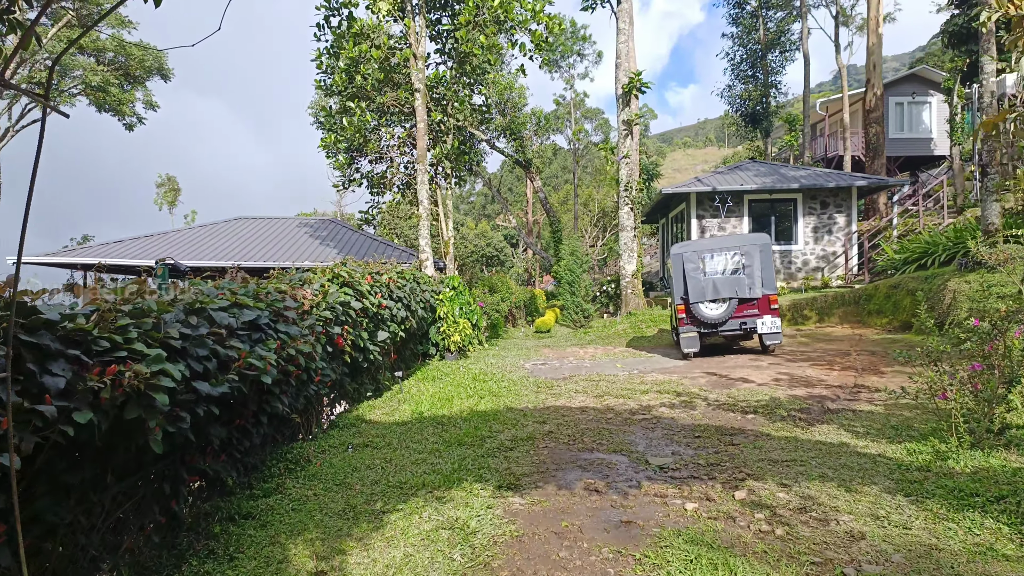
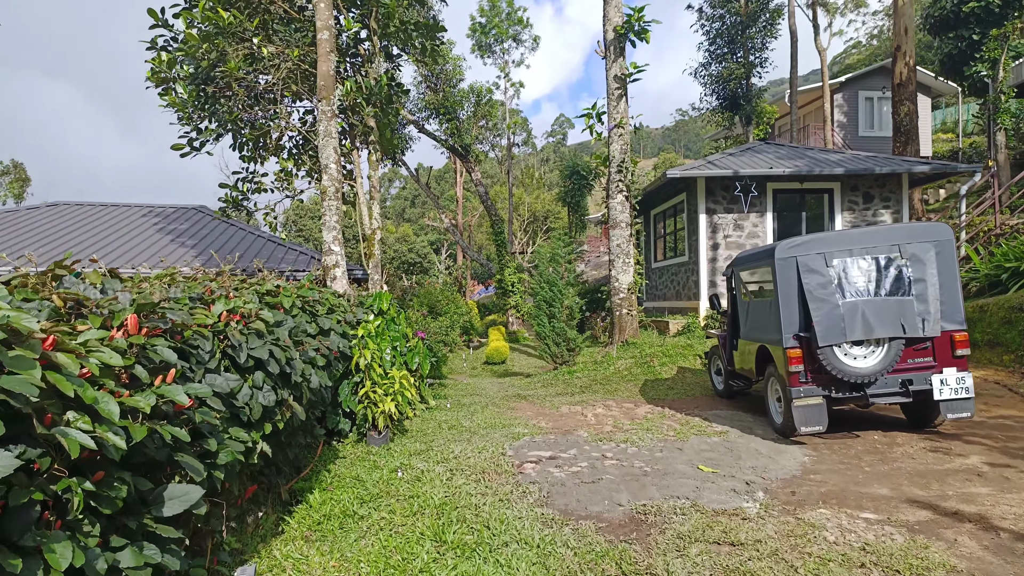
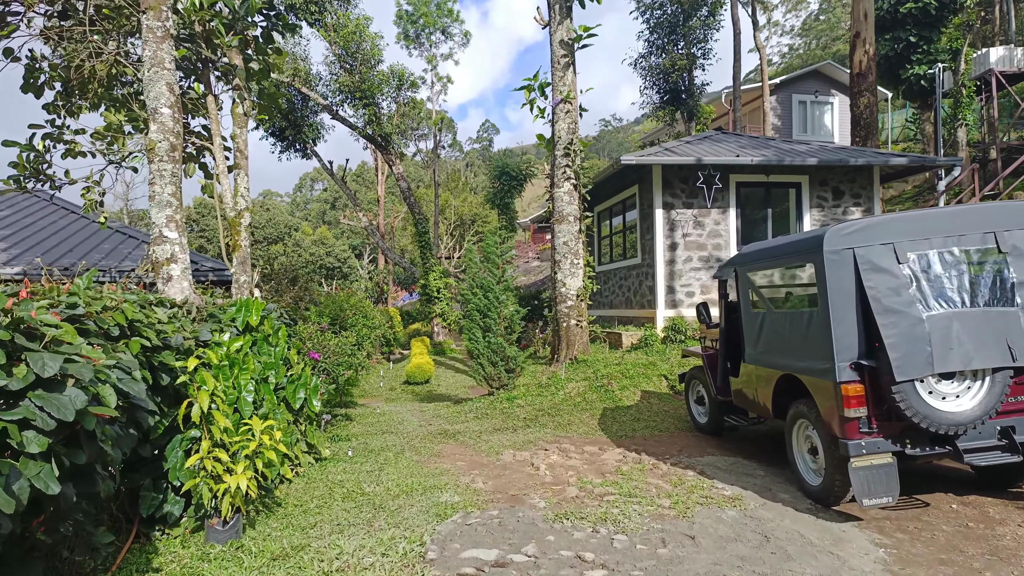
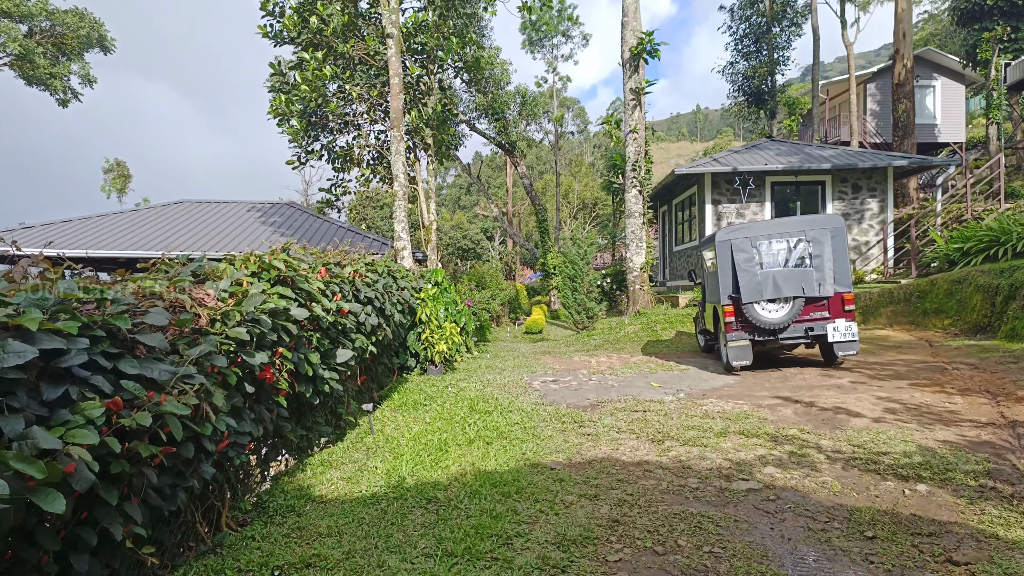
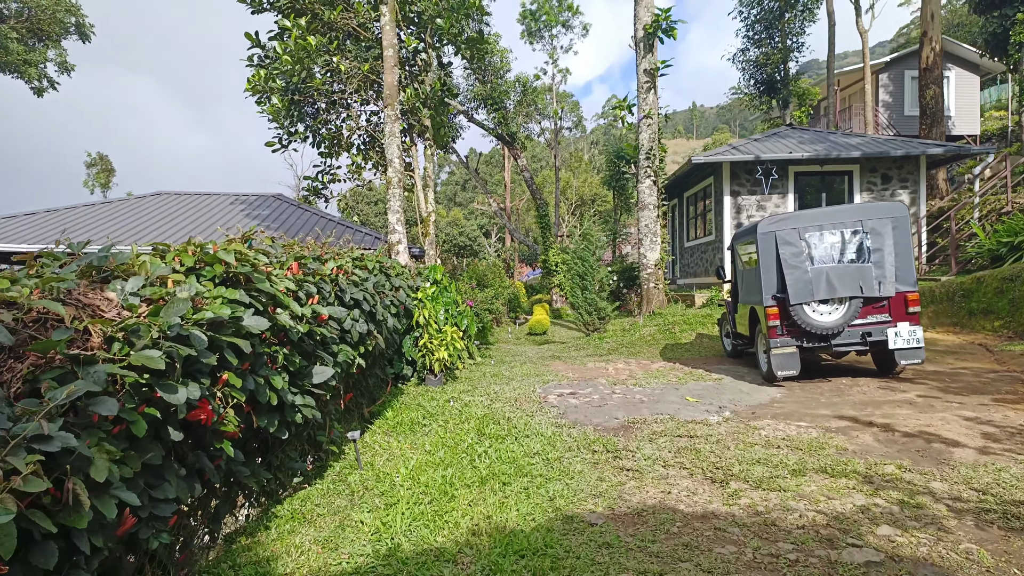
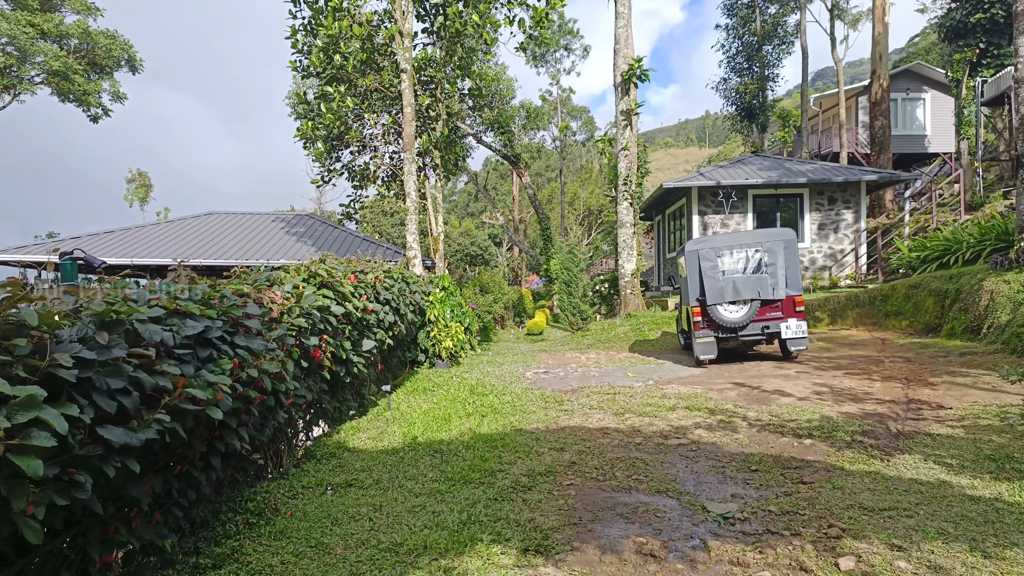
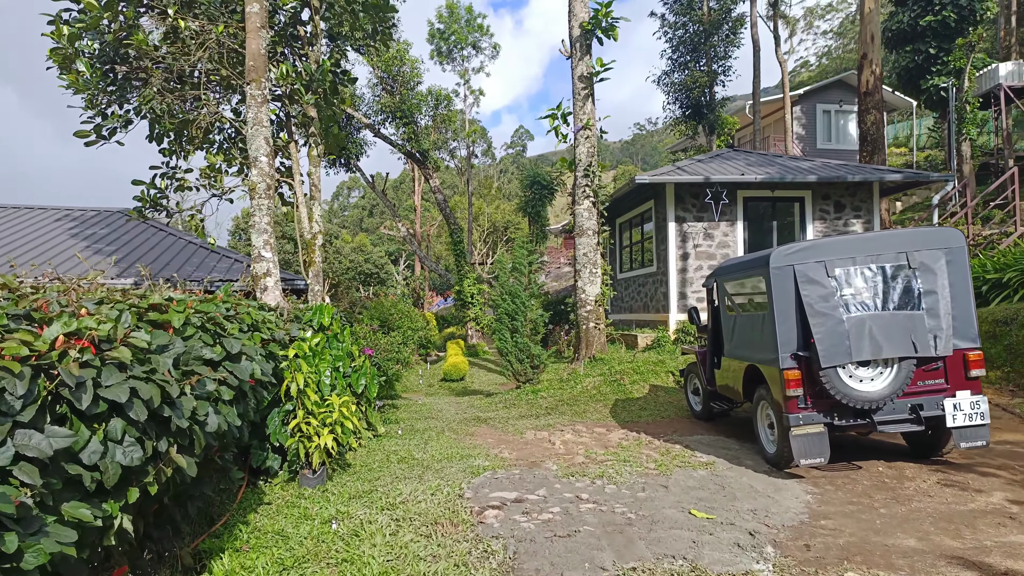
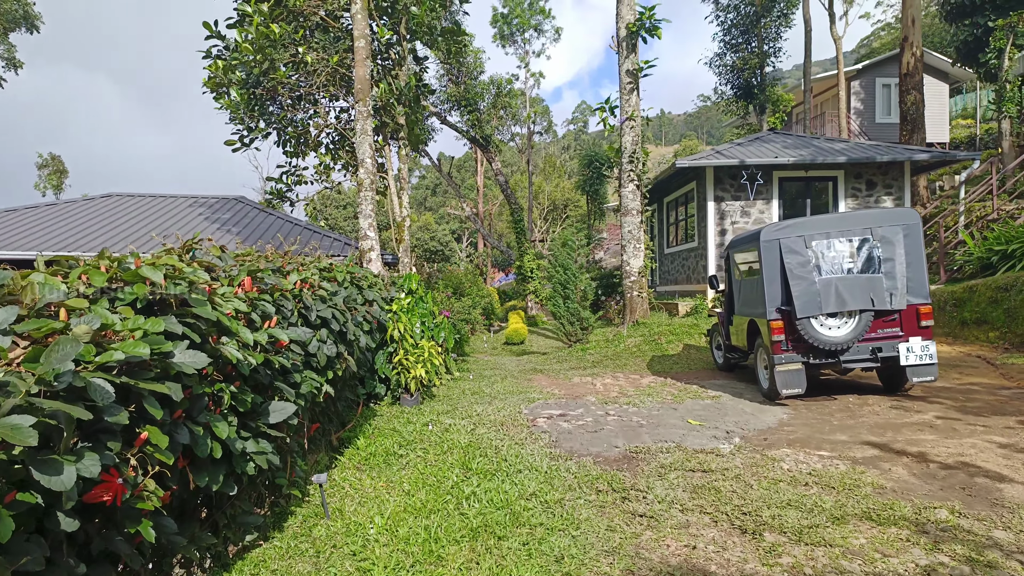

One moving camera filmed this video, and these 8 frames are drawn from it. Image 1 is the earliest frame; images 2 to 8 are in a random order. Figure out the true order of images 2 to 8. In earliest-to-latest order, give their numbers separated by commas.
6, 4, 5, 8, 2, 7, 3
